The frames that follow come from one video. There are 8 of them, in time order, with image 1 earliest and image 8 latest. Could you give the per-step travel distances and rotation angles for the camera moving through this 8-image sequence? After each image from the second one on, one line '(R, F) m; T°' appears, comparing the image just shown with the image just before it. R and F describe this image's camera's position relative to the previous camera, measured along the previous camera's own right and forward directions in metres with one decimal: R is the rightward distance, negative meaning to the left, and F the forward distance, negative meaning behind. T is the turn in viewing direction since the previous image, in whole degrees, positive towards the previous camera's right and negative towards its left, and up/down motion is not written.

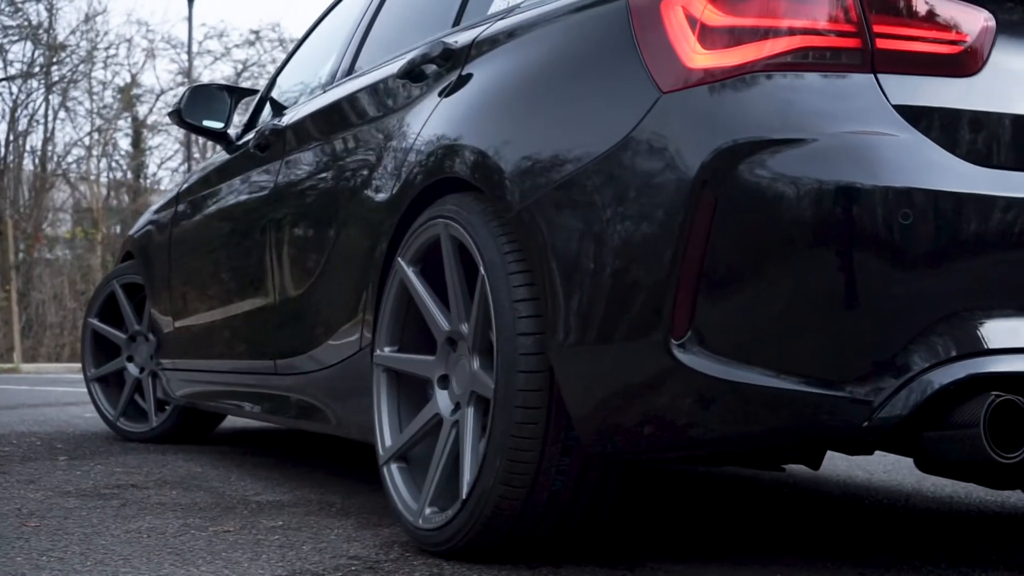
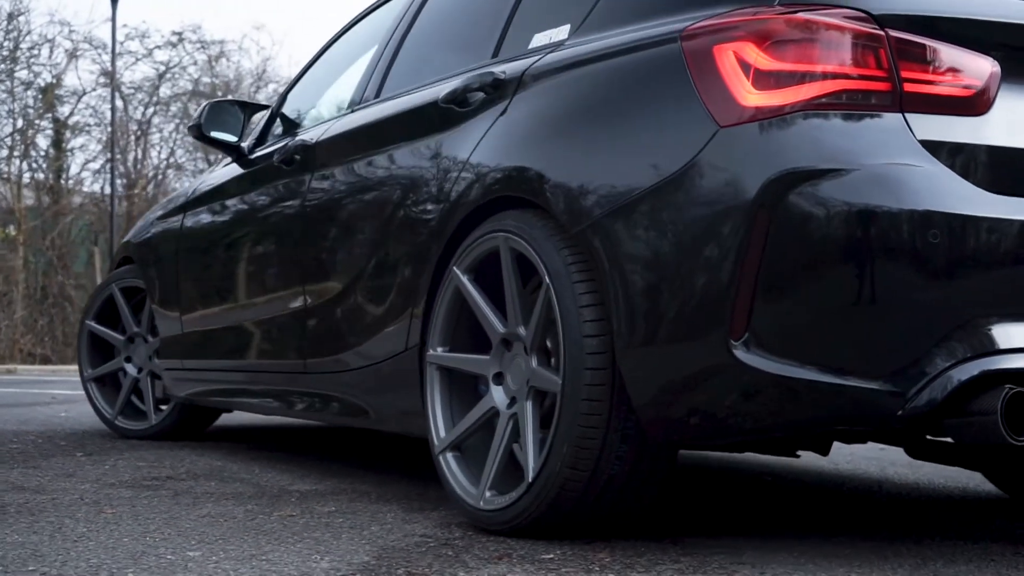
(-0.3, -0.3) m; +4°
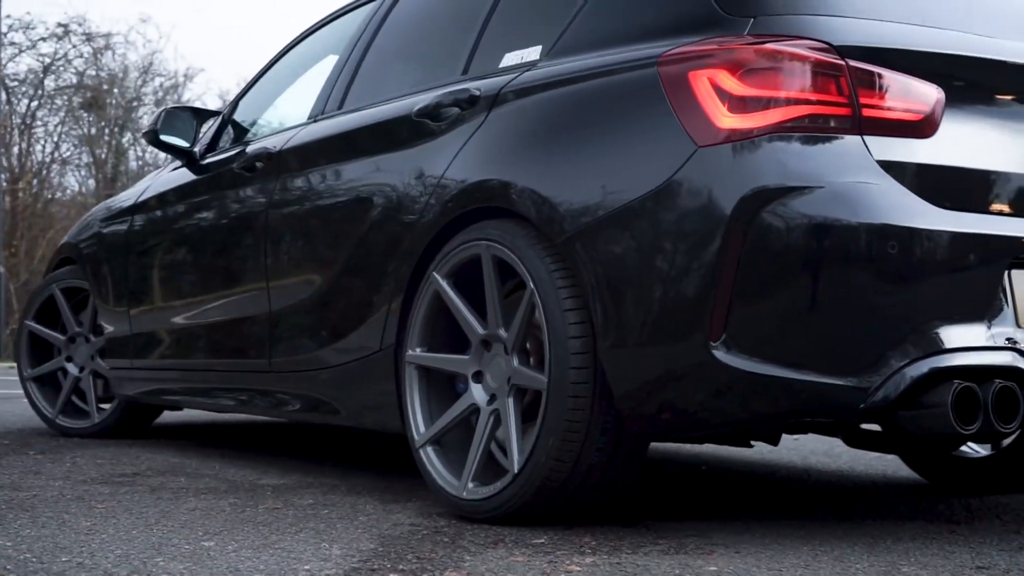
(-0.2, -0.2) m; +5°
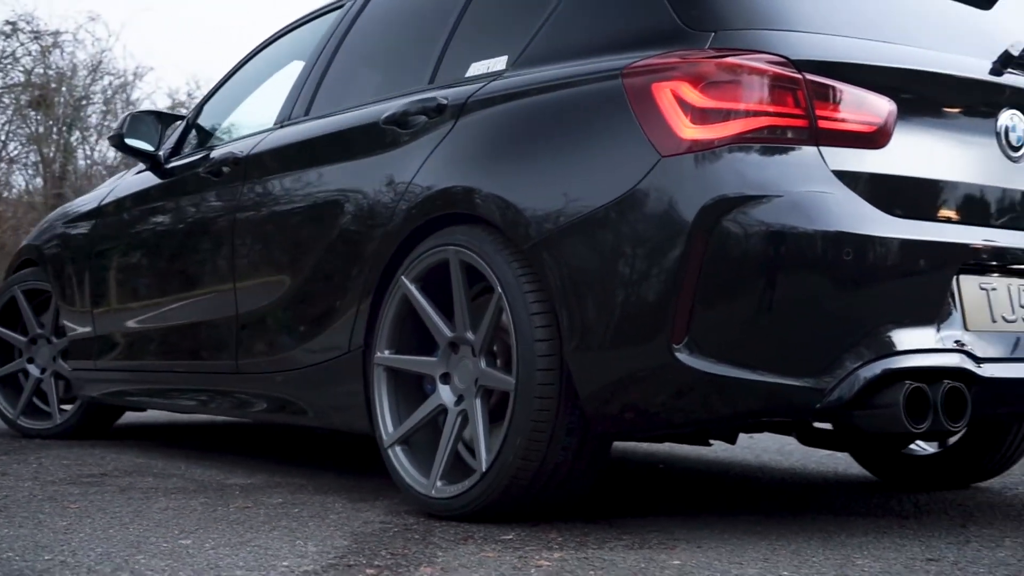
(0.0, -0.1) m; +2°
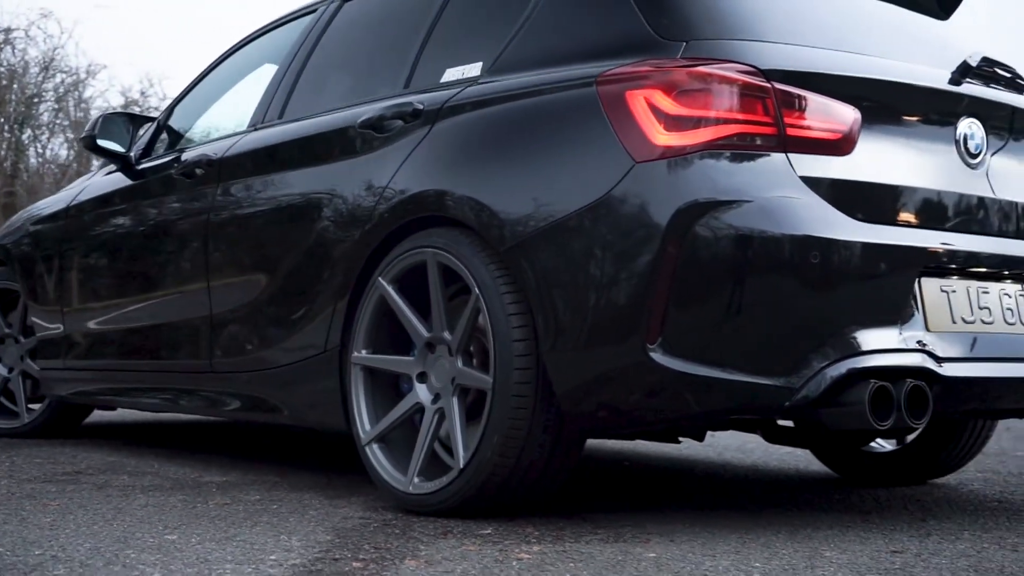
(-0.1, -0.1) m; +2°
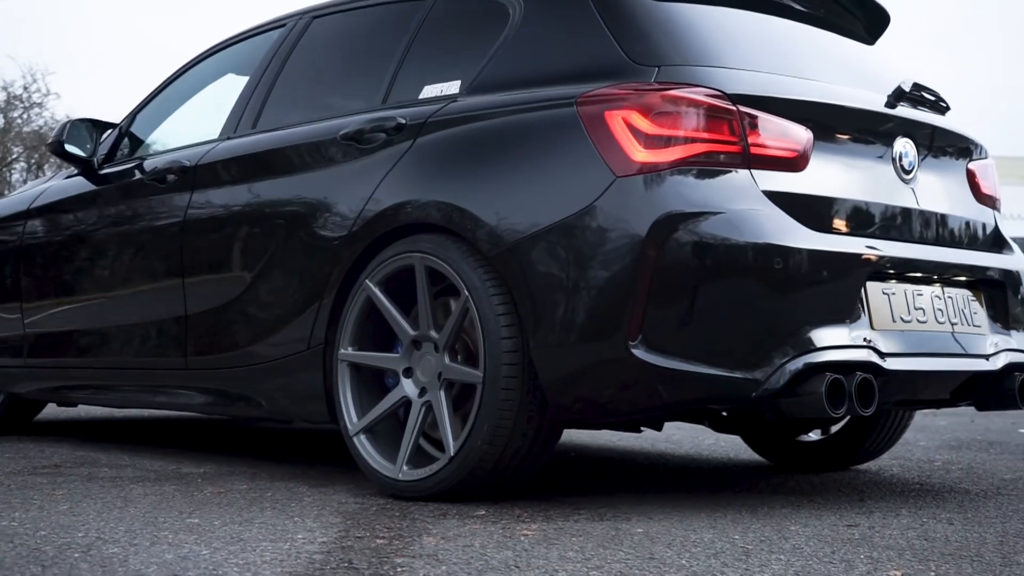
(-0.3, -0.3) m; +5°
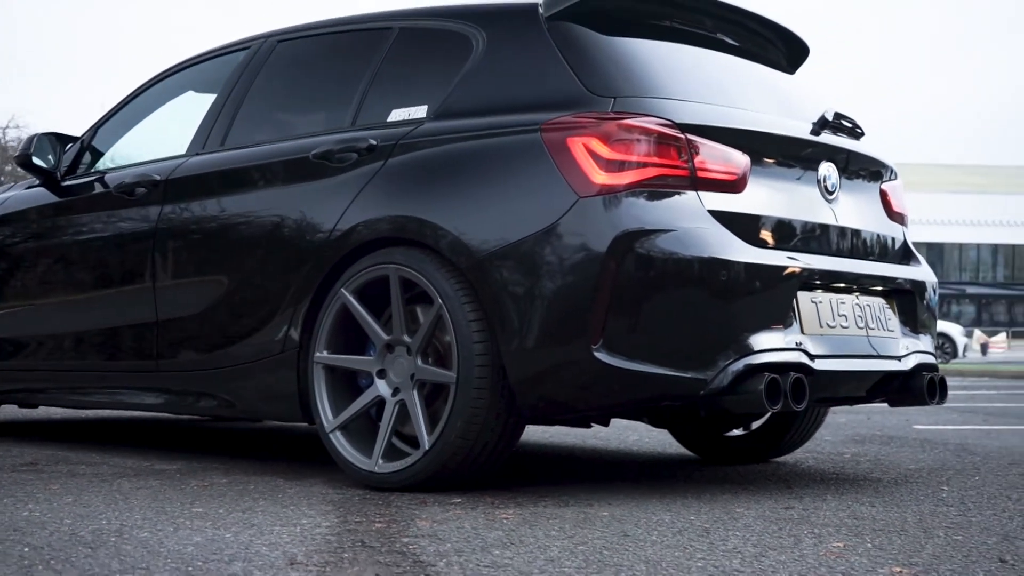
(-0.2, -0.3) m; +5°
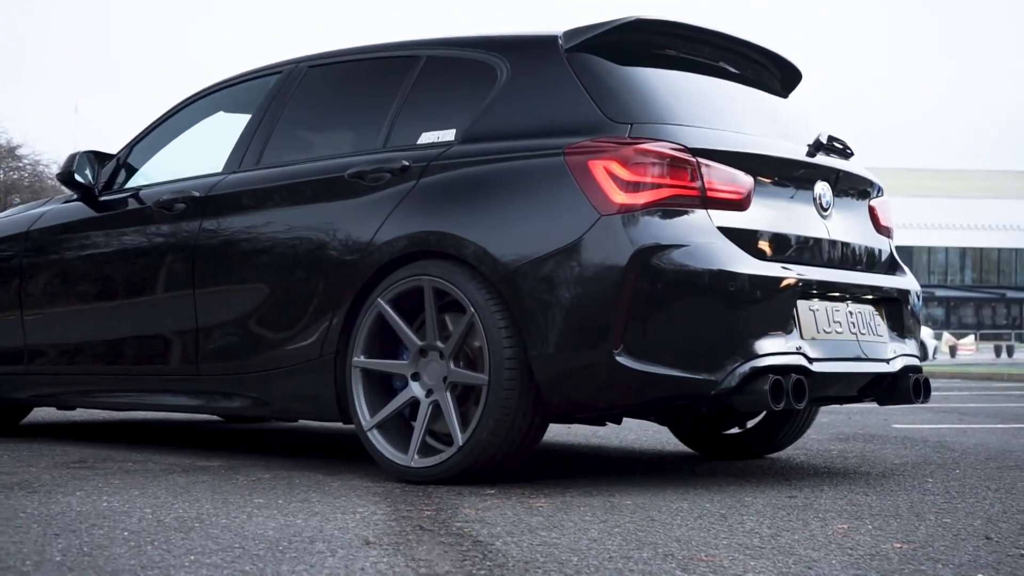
(-0.2, -0.3) m; +1°
